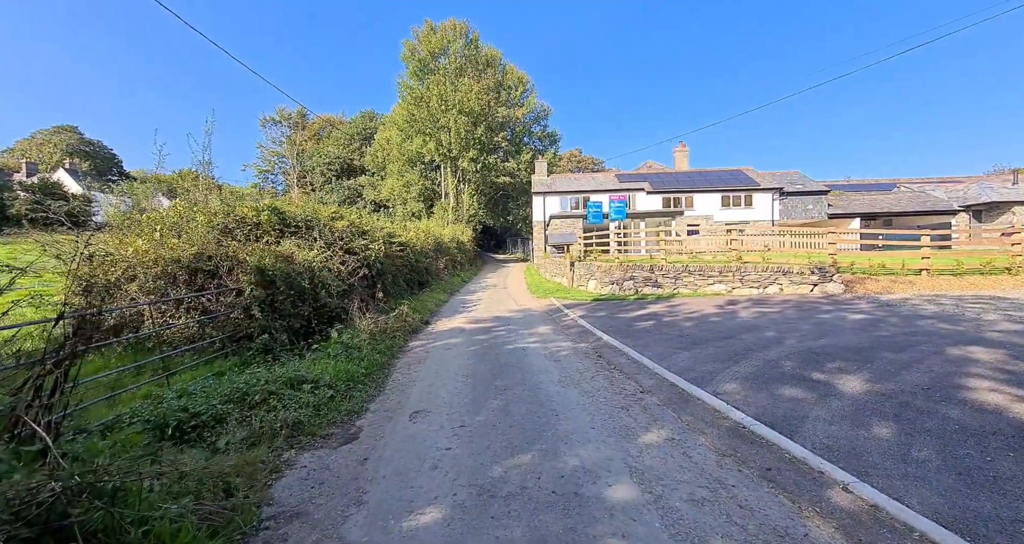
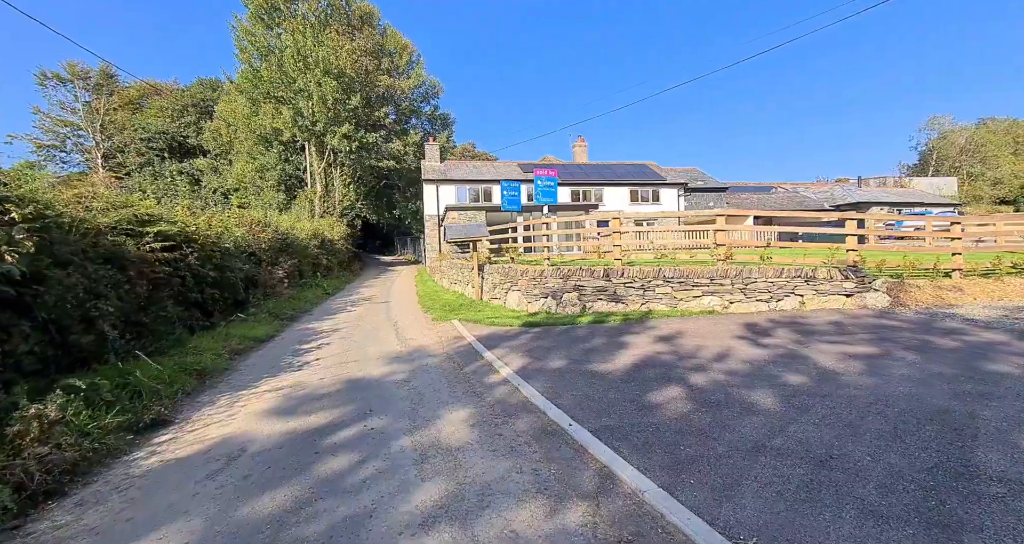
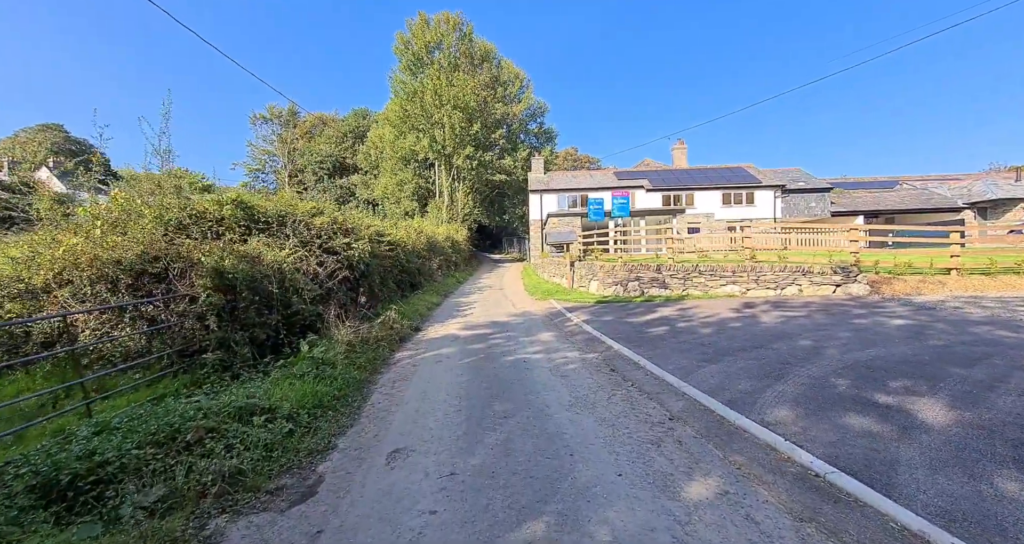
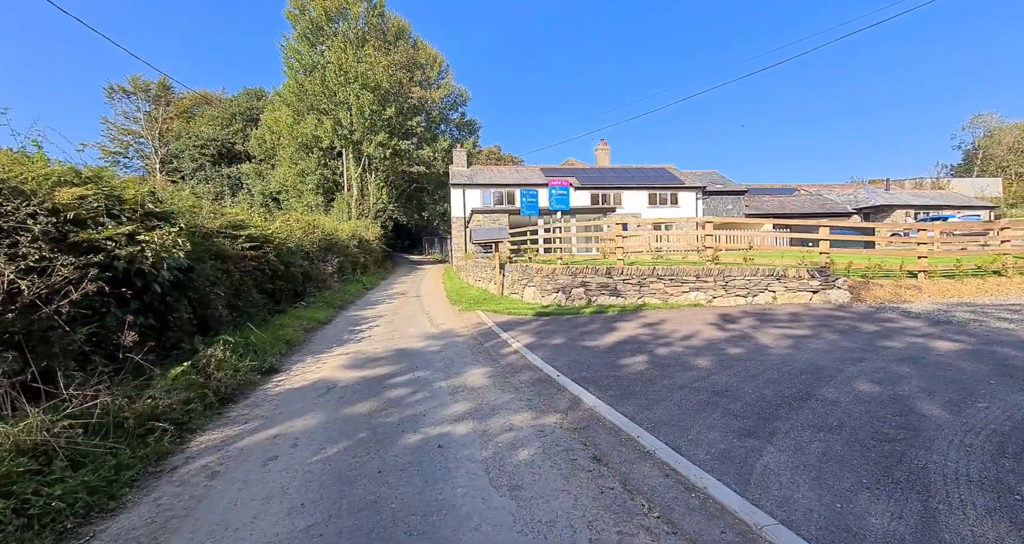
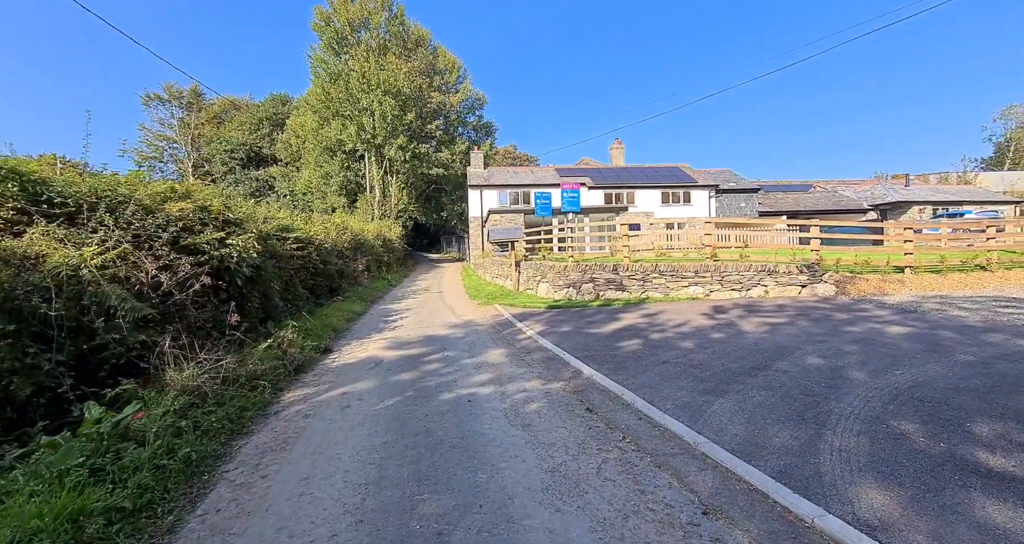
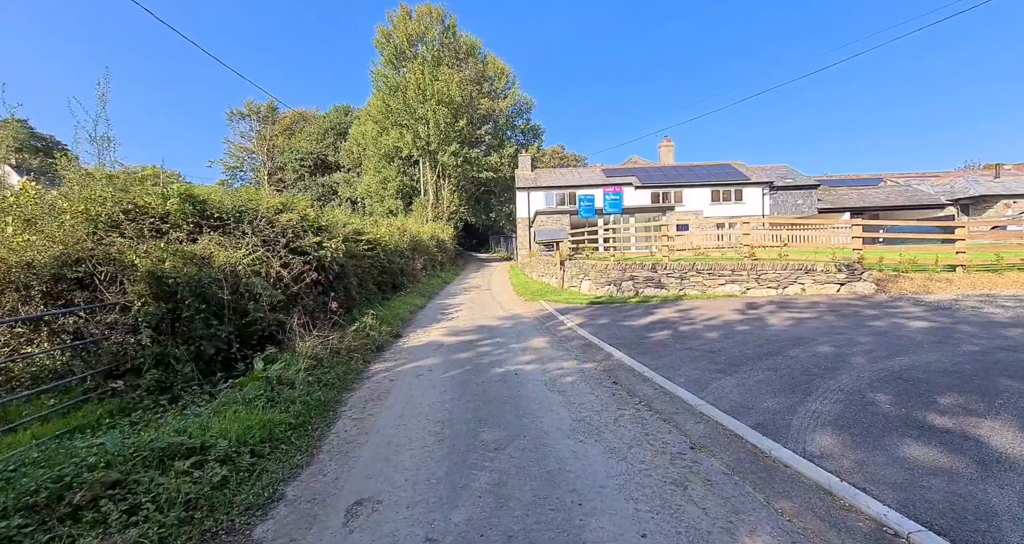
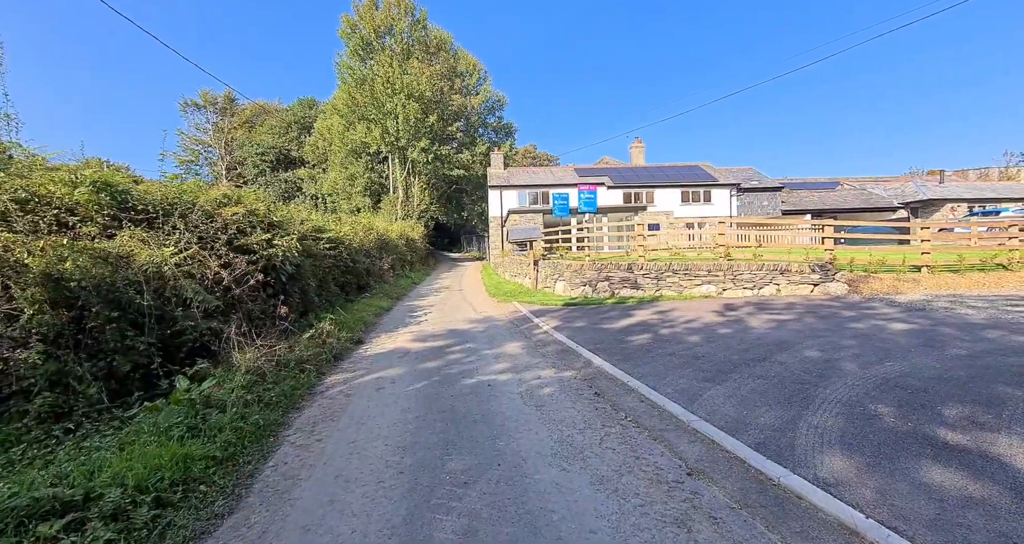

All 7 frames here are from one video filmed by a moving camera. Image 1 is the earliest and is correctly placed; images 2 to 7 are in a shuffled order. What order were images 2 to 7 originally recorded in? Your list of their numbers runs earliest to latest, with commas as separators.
3, 6, 7, 5, 4, 2
